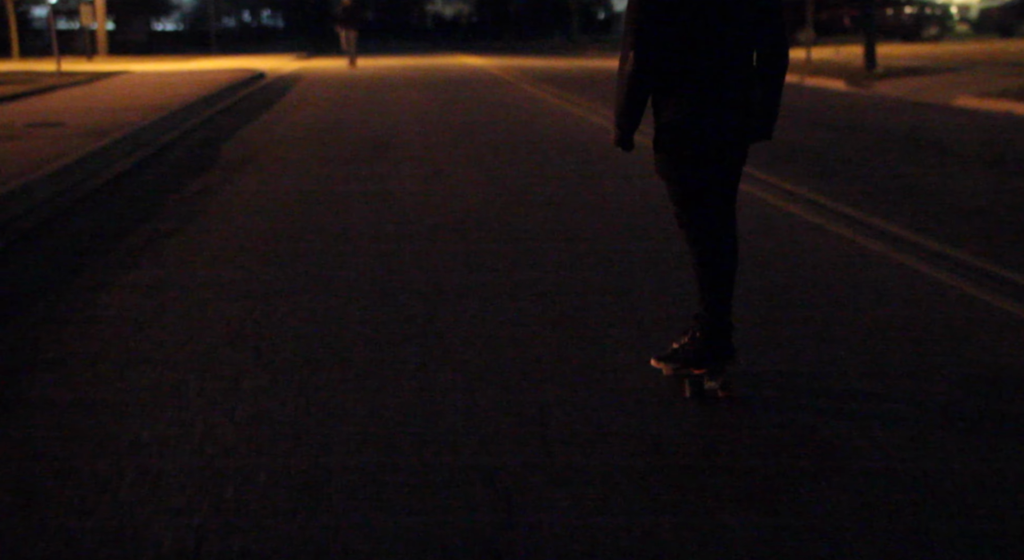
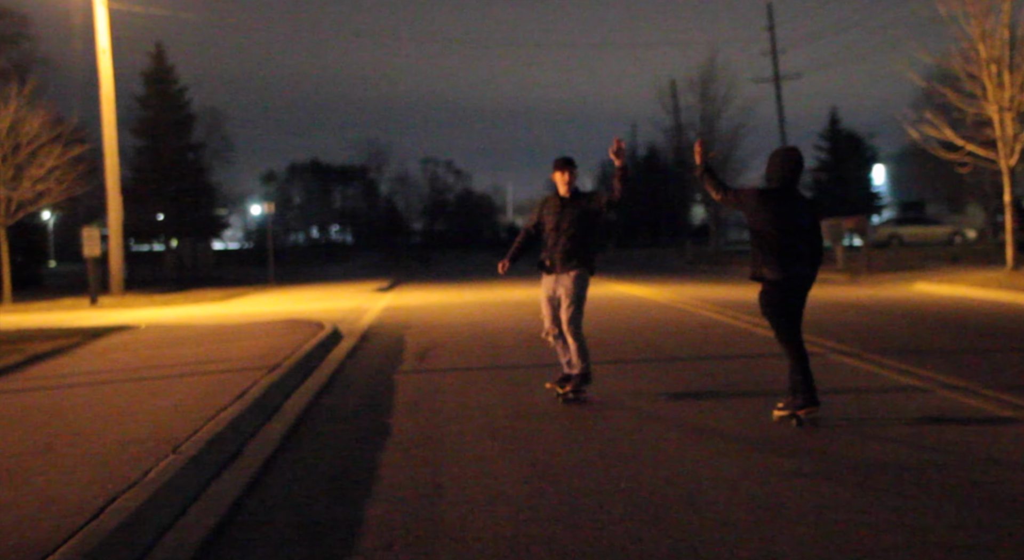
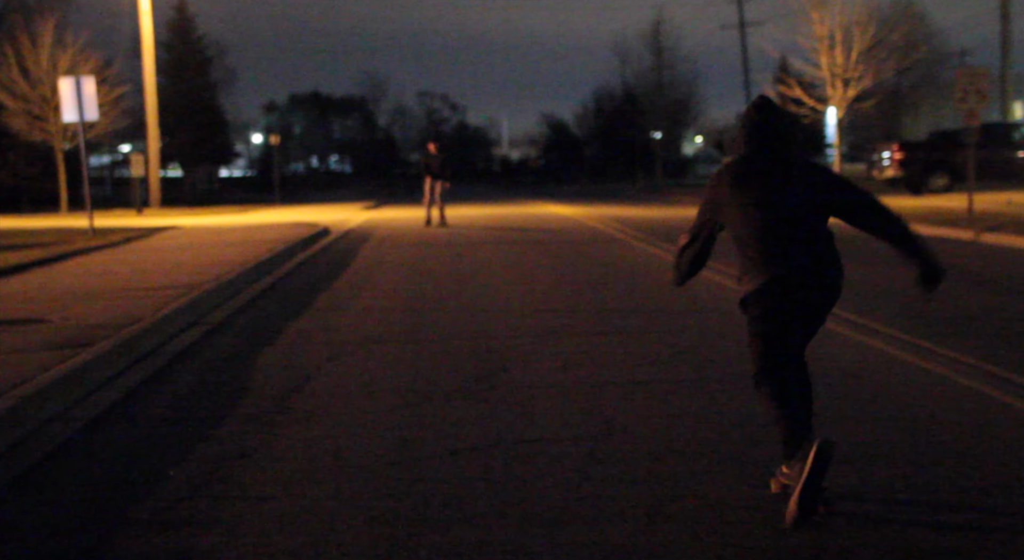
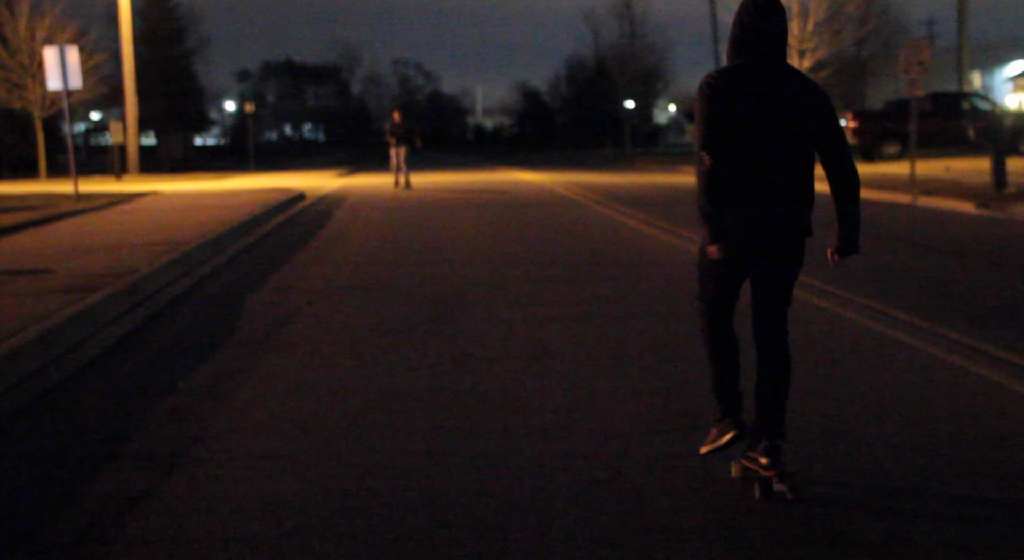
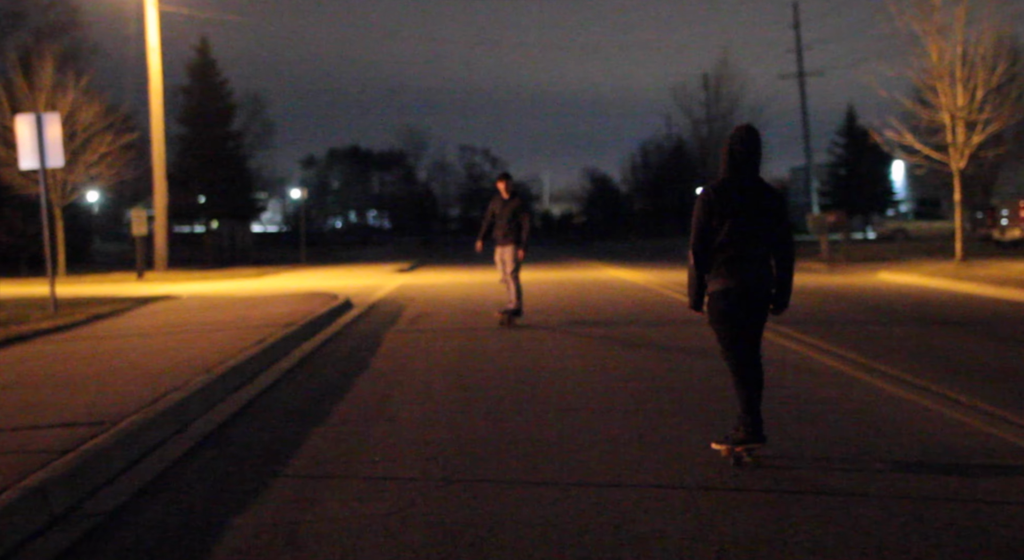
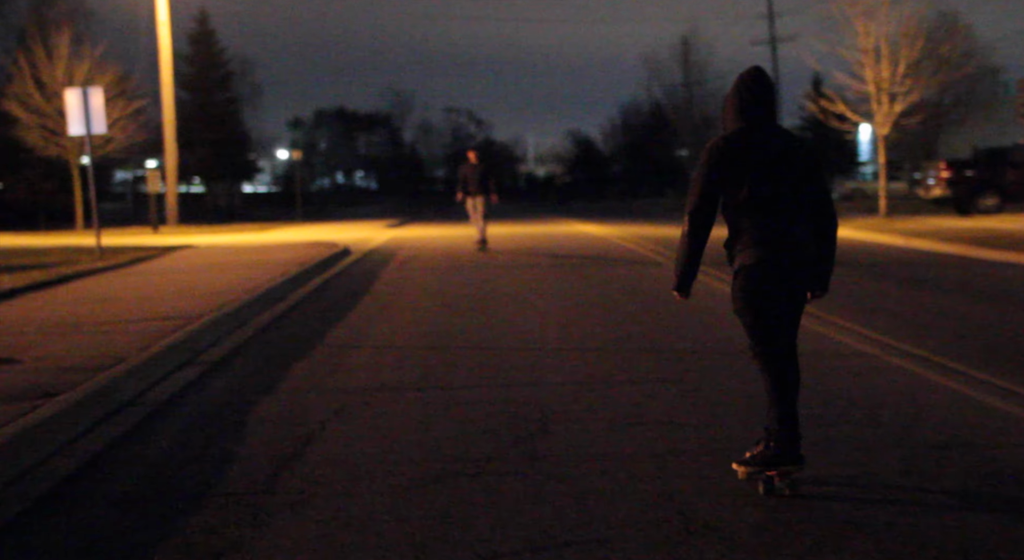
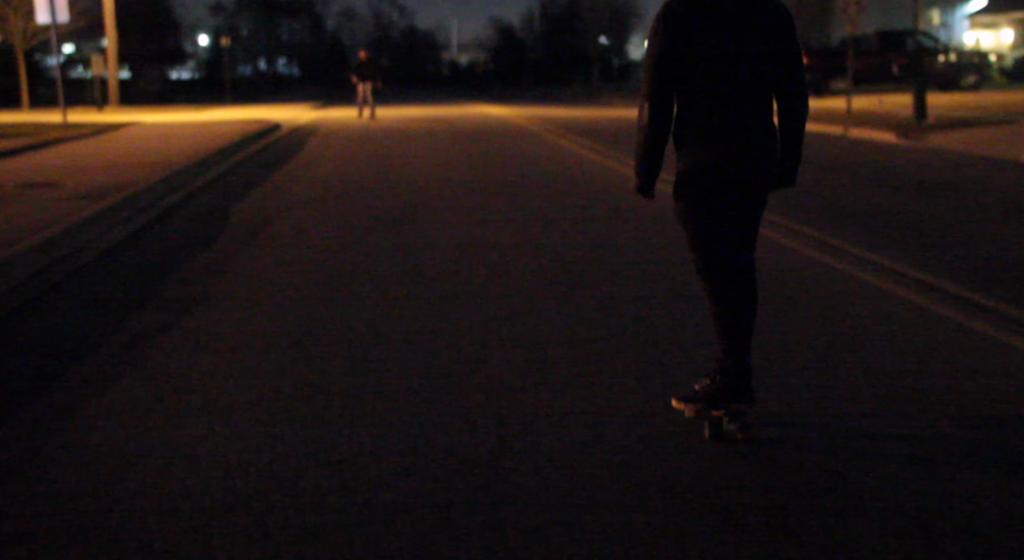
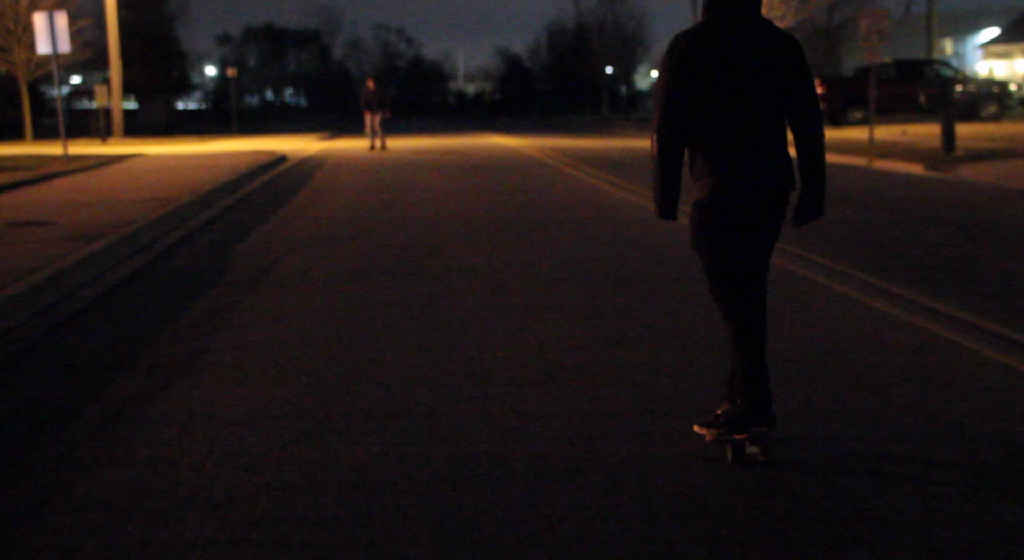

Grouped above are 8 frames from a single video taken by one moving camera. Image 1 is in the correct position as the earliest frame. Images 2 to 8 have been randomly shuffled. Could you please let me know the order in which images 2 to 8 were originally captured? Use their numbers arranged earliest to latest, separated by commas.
7, 8, 4, 3, 6, 5, 2
